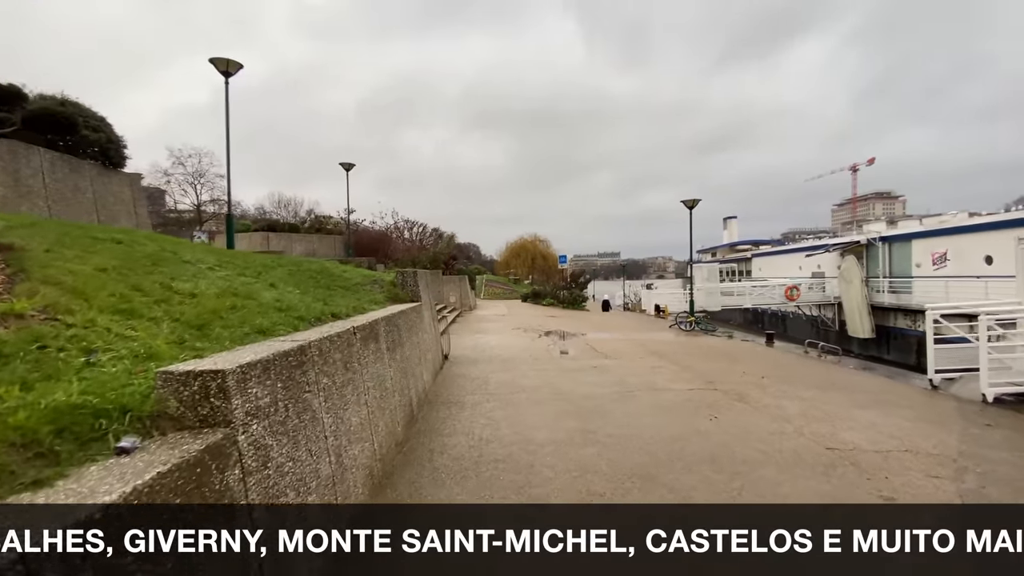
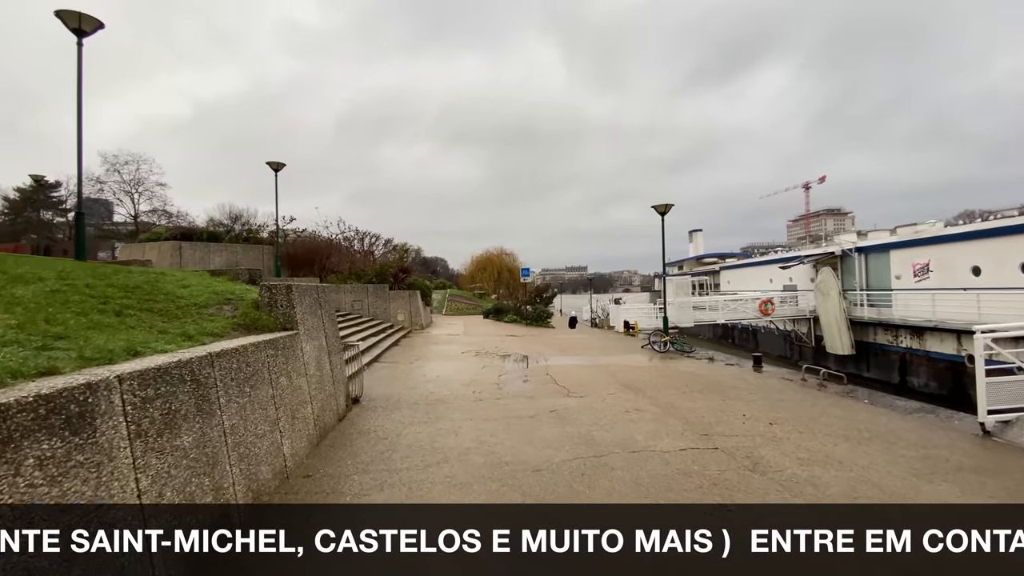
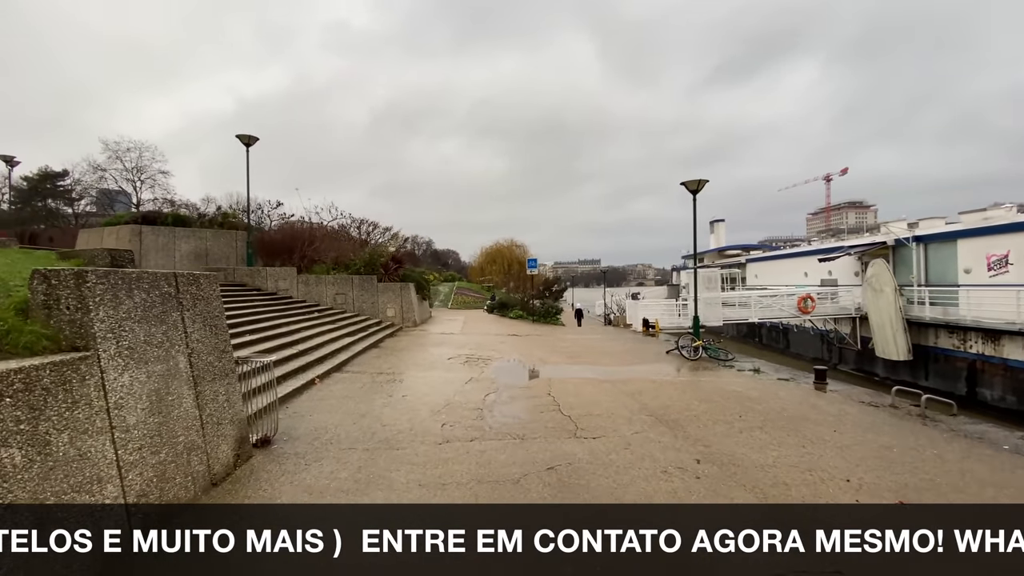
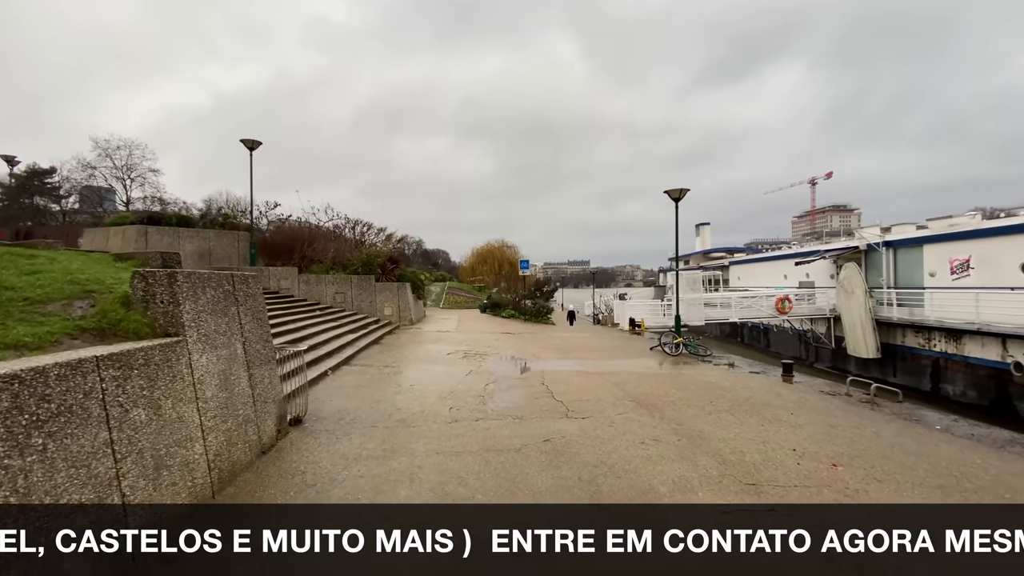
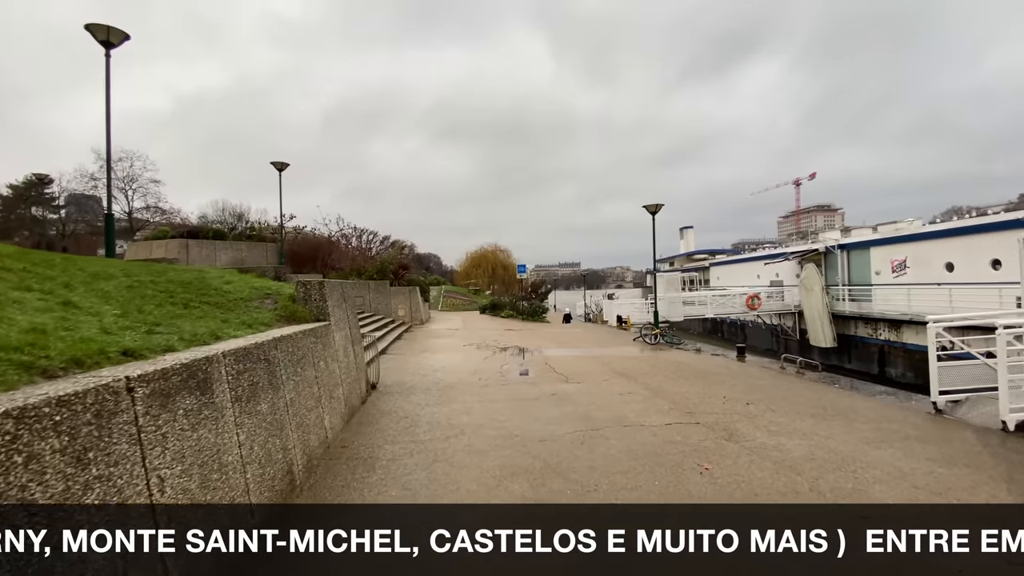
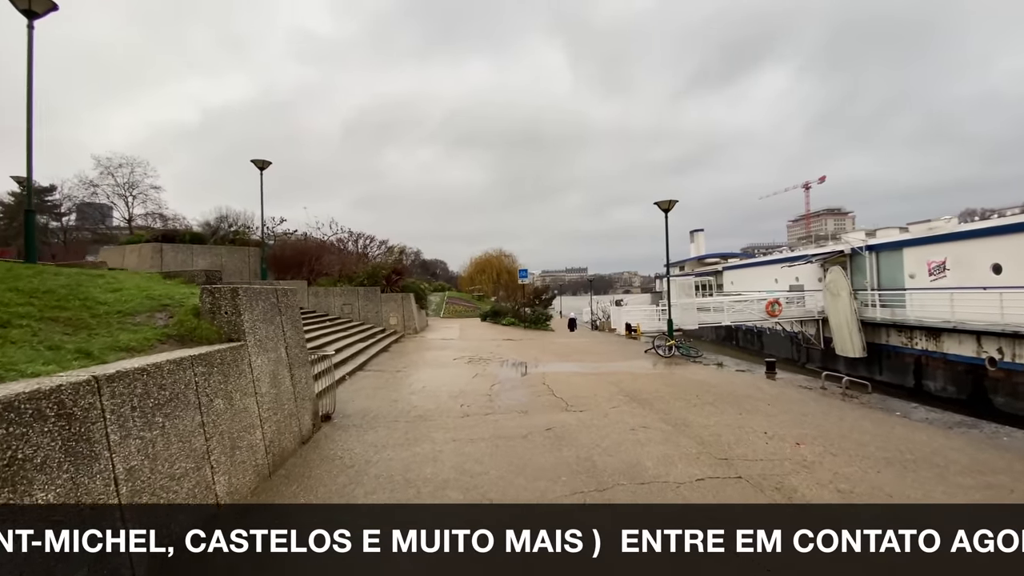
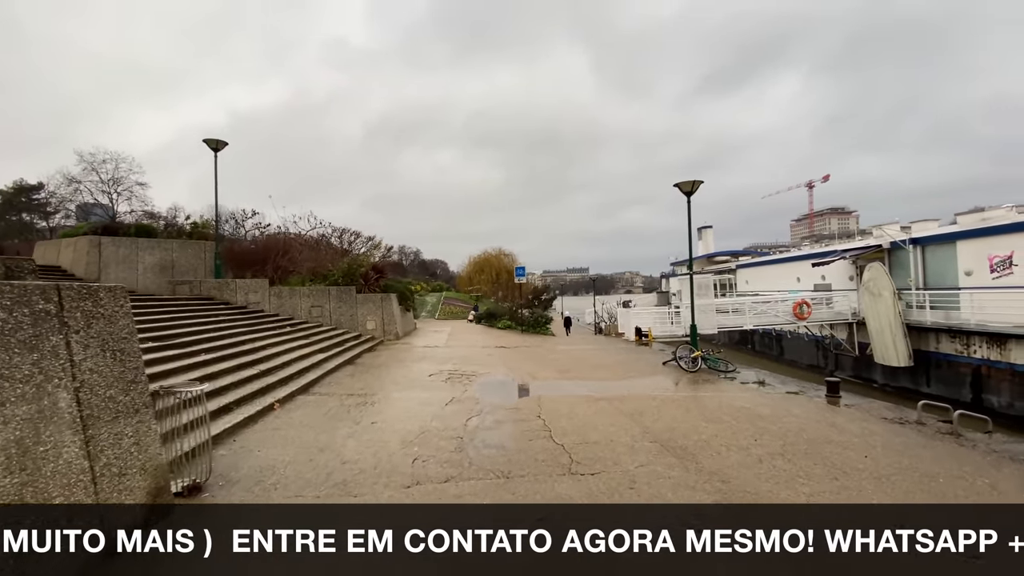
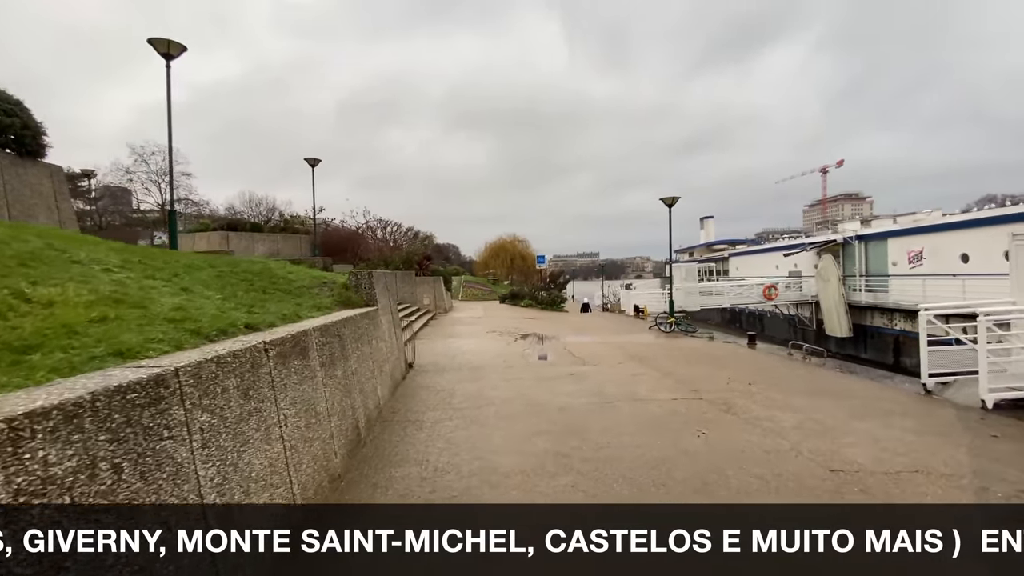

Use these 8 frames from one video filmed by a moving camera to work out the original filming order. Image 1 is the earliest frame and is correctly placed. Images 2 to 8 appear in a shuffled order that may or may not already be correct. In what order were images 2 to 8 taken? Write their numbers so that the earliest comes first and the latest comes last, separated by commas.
8, 5, 2, 6, 4, 3, 7
